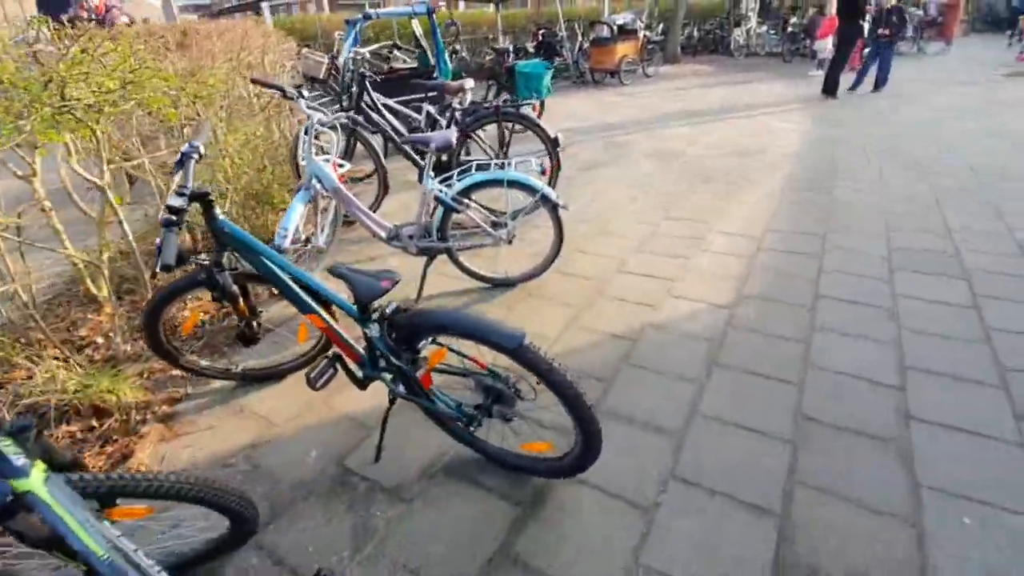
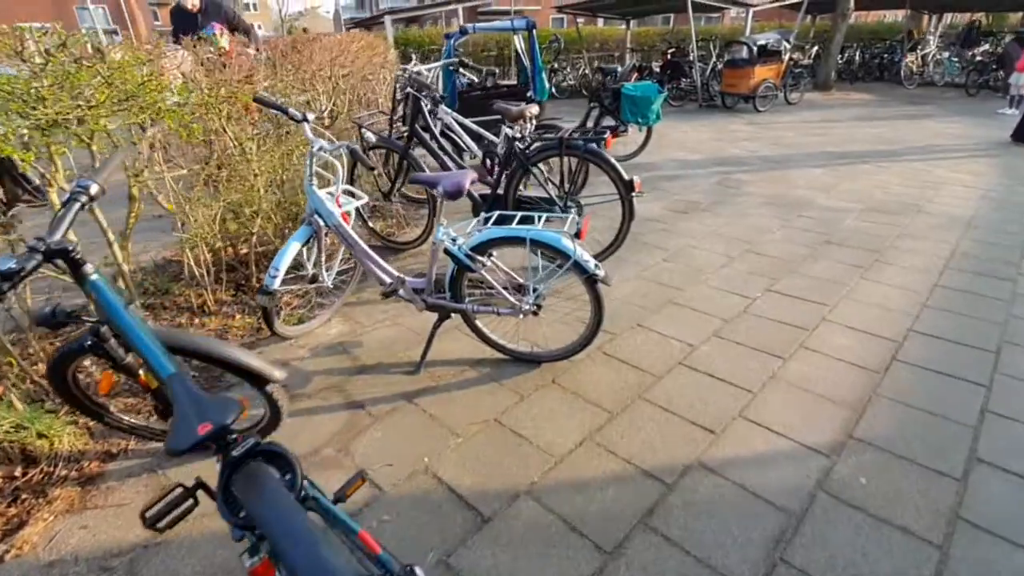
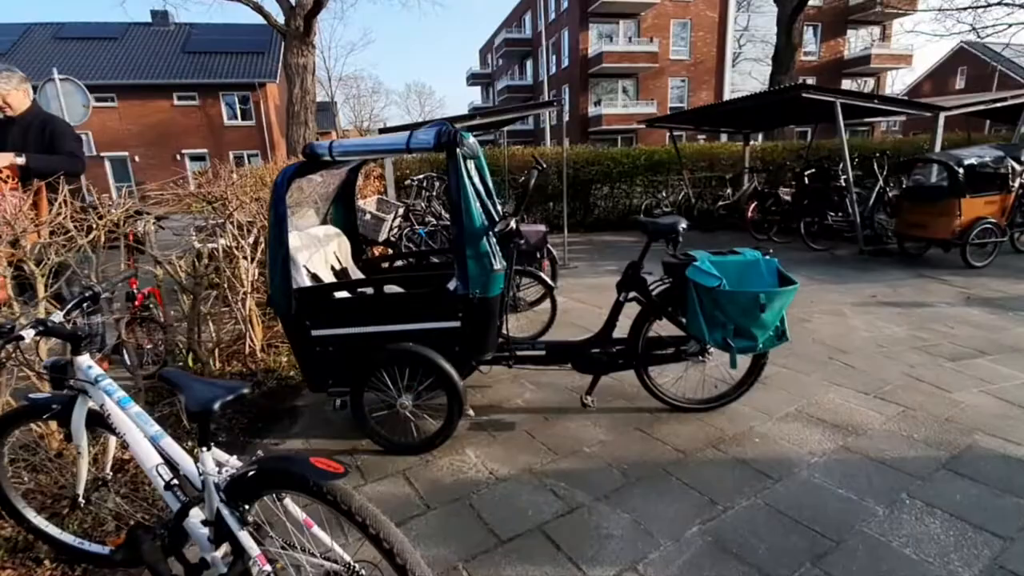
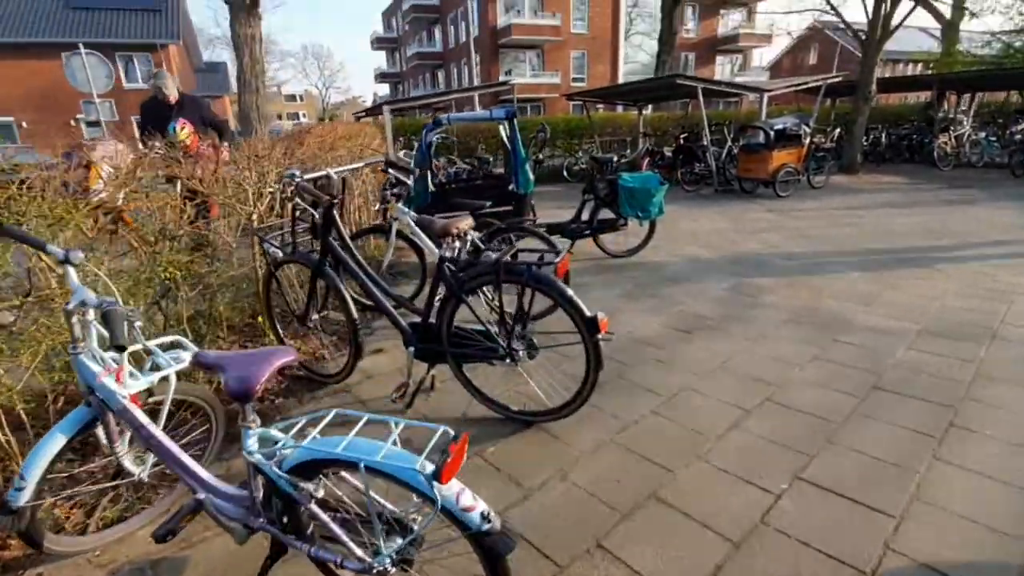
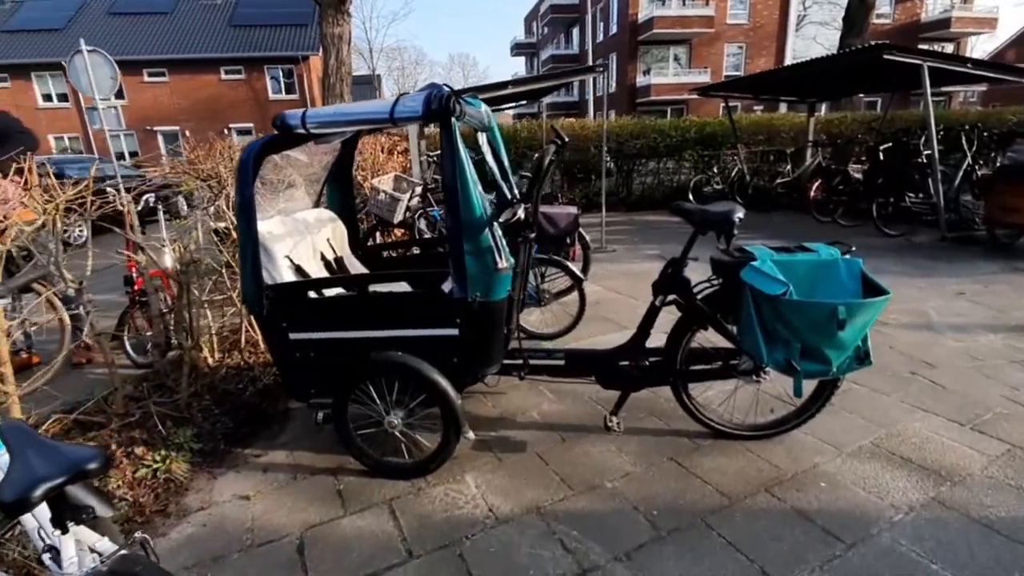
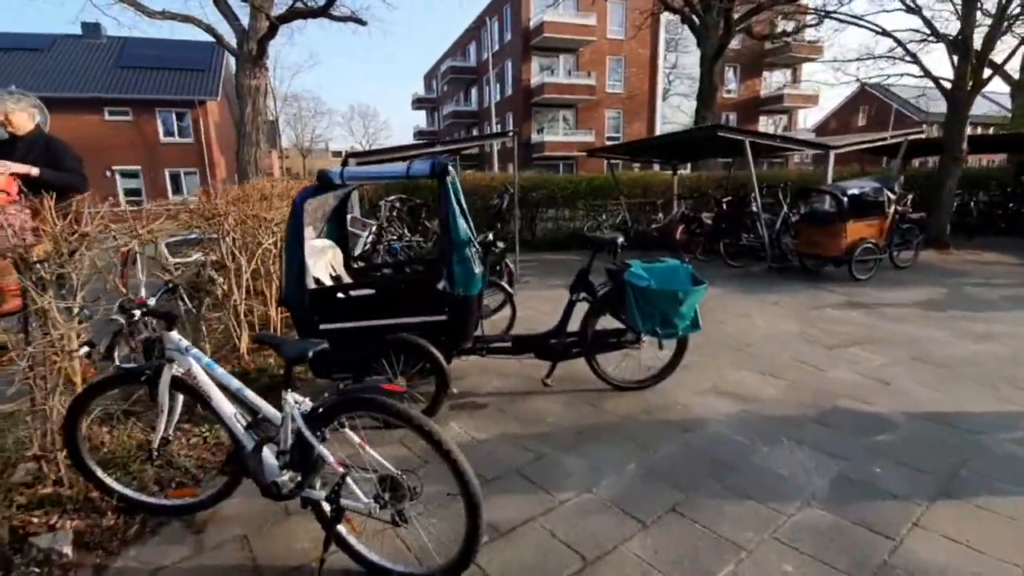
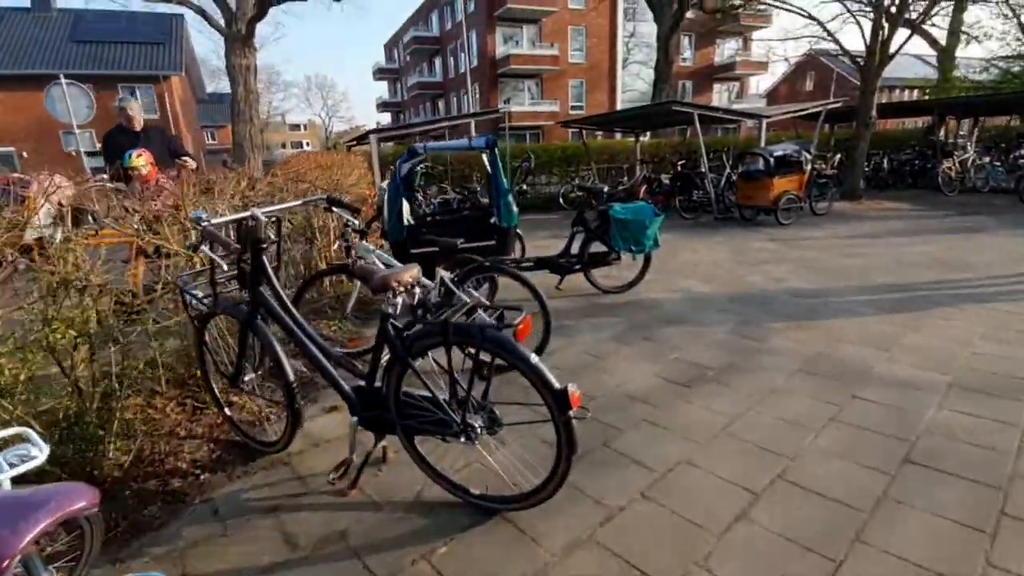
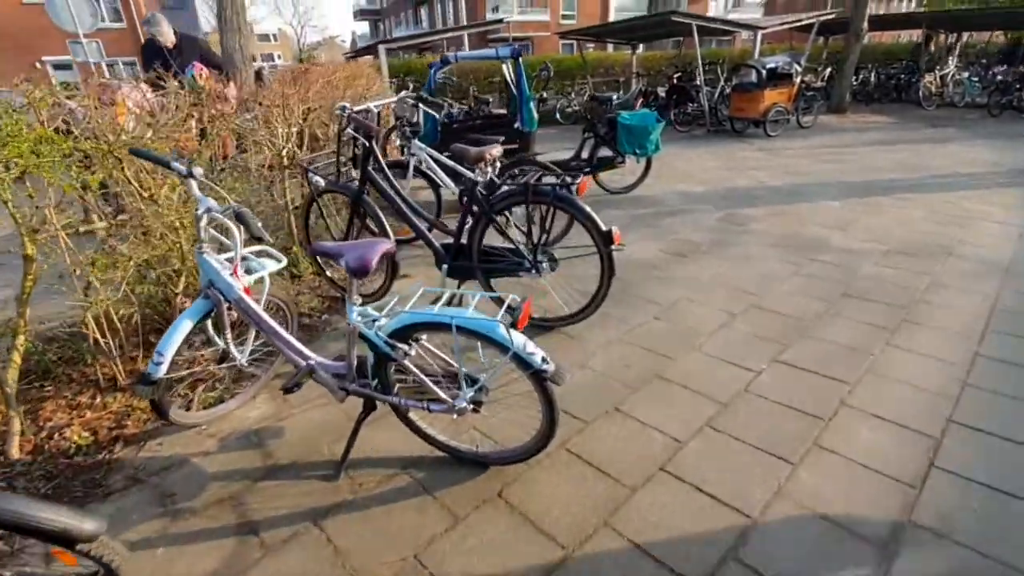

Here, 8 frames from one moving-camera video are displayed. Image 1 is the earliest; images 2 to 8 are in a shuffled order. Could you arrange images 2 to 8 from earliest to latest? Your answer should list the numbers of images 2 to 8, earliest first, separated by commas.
2, 8, 4, 7, 6, 3, 5
